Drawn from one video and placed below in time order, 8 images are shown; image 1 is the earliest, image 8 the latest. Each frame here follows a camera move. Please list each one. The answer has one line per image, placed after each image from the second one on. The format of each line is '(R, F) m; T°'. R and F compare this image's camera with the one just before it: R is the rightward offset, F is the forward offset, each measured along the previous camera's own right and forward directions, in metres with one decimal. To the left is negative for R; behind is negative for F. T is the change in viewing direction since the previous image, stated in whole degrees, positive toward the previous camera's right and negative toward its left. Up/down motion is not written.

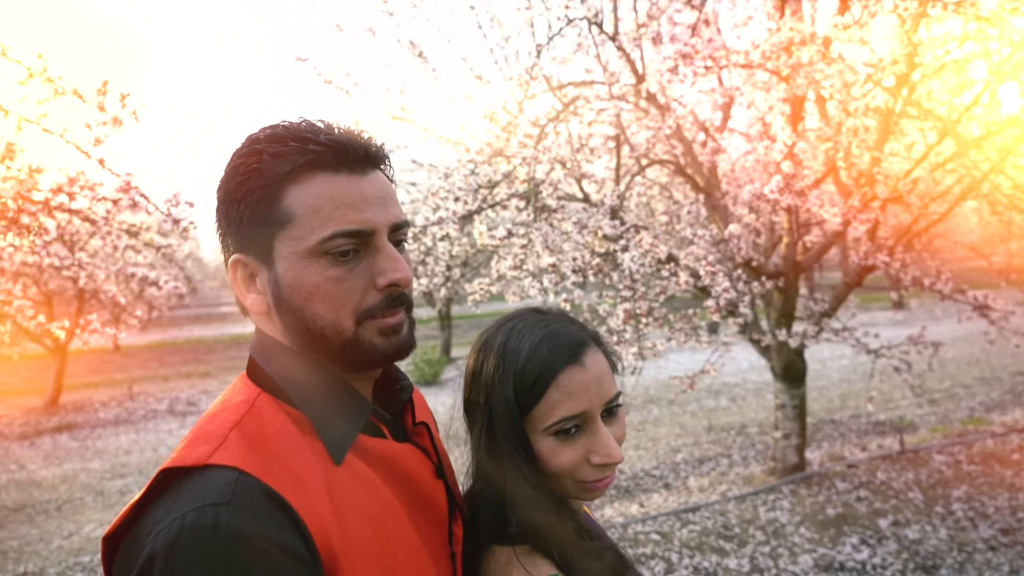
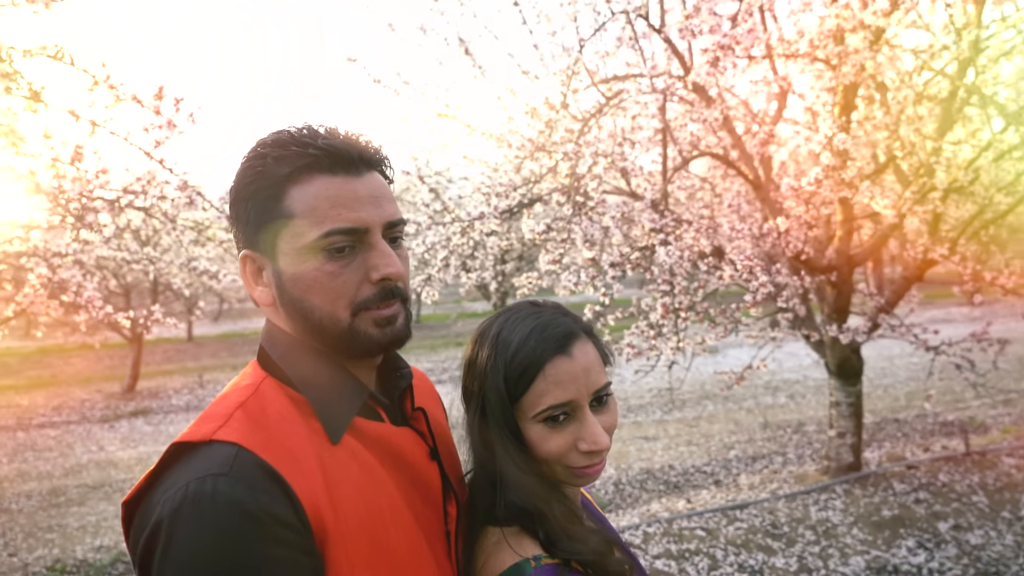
(+0.1, -0.1) m; -5°
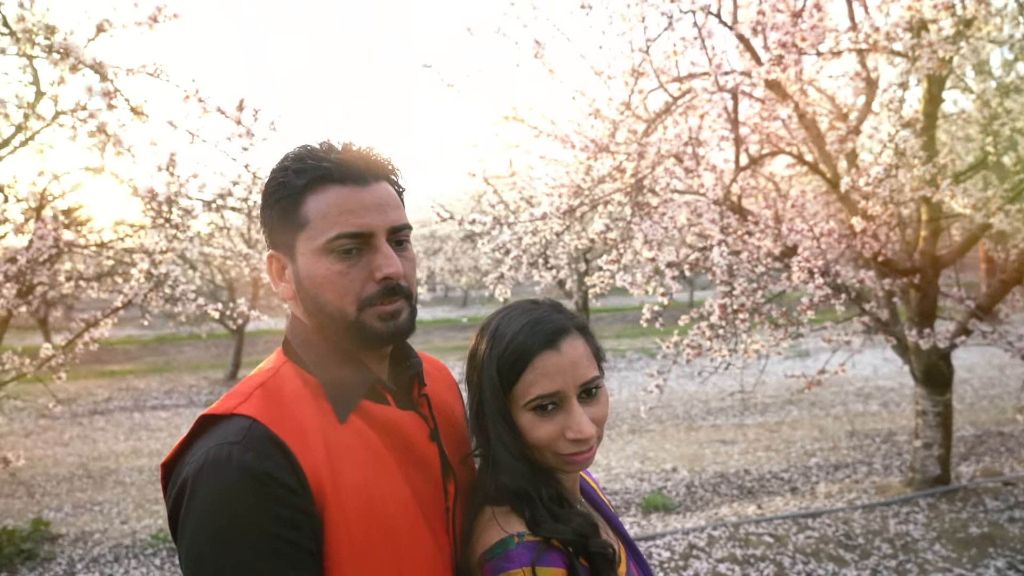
(+0.2, -0.1) m; -7°
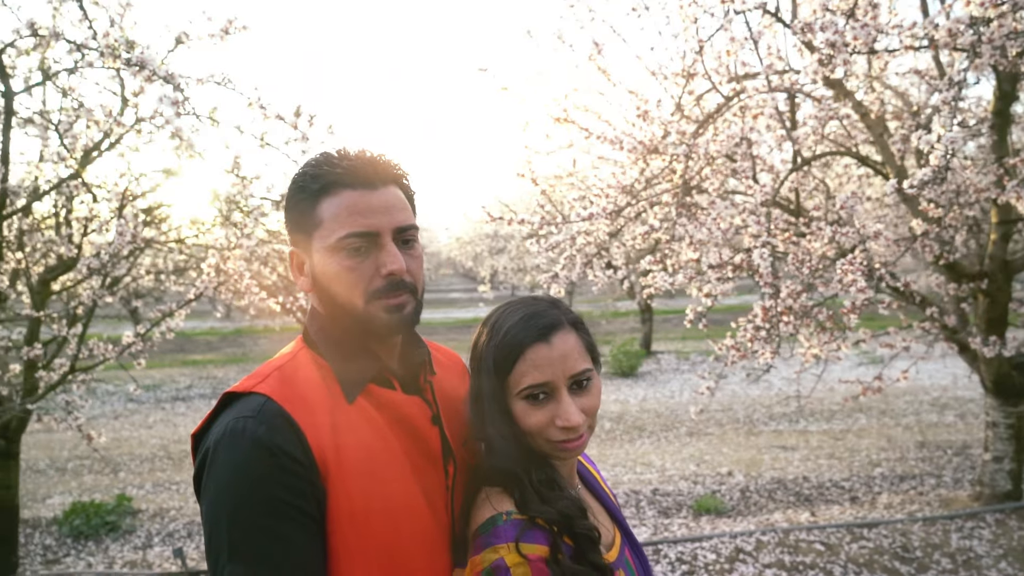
(+0.2, -0.1) m; -6°
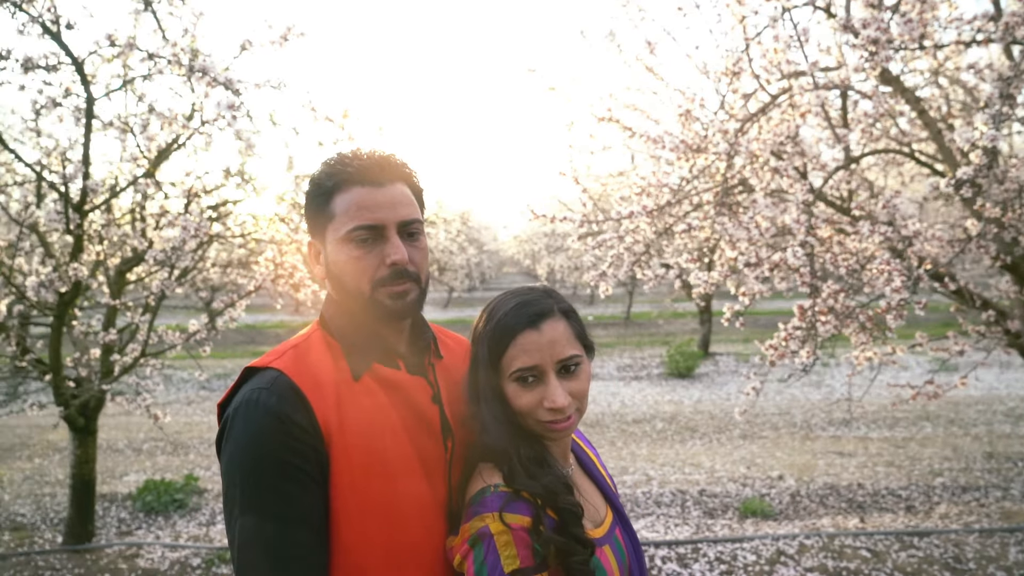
(+0.2, -0.1) m; -5°
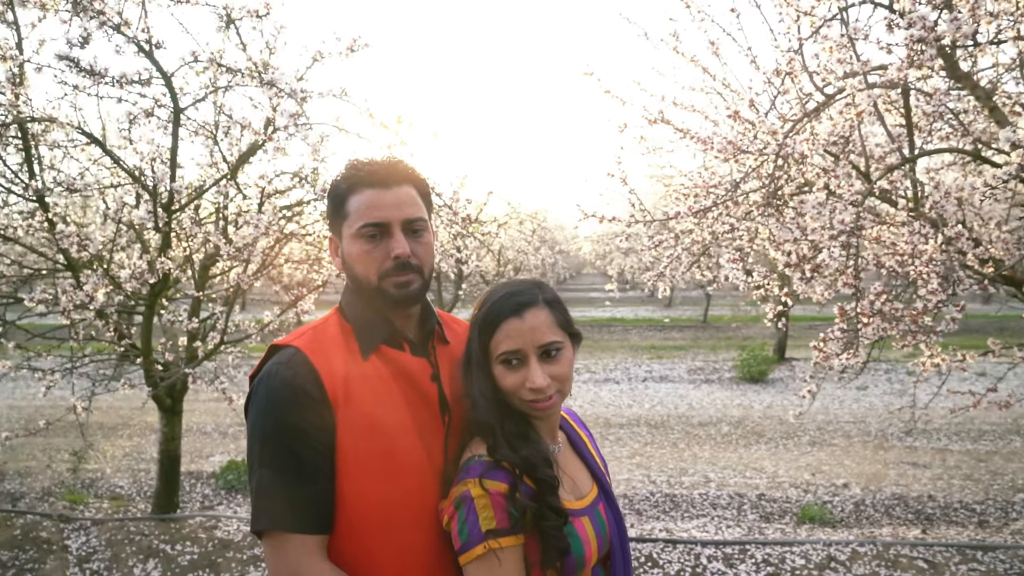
(+0.3, -0.2) m; -7°
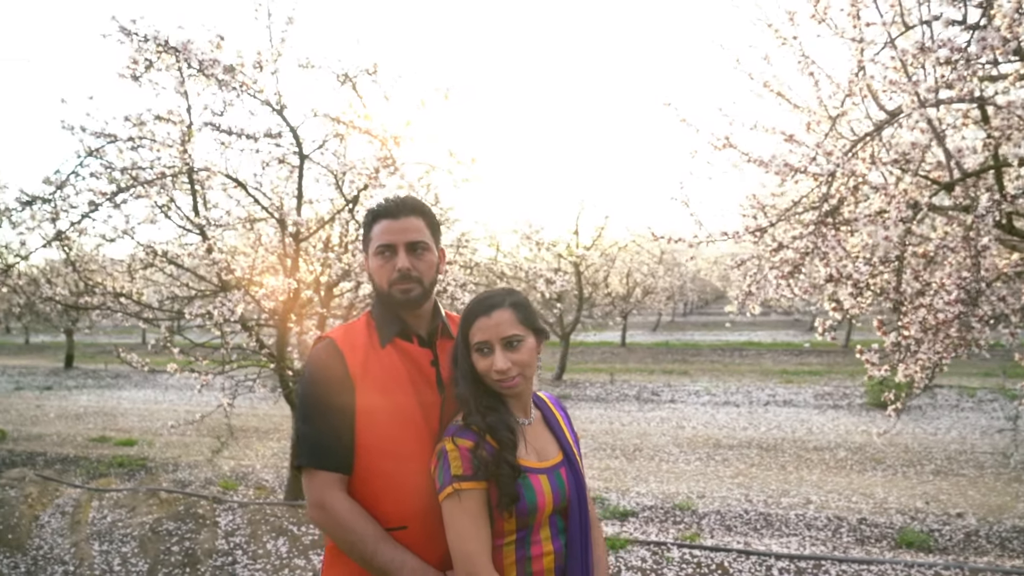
(+0.6, -0.5) m; -11°
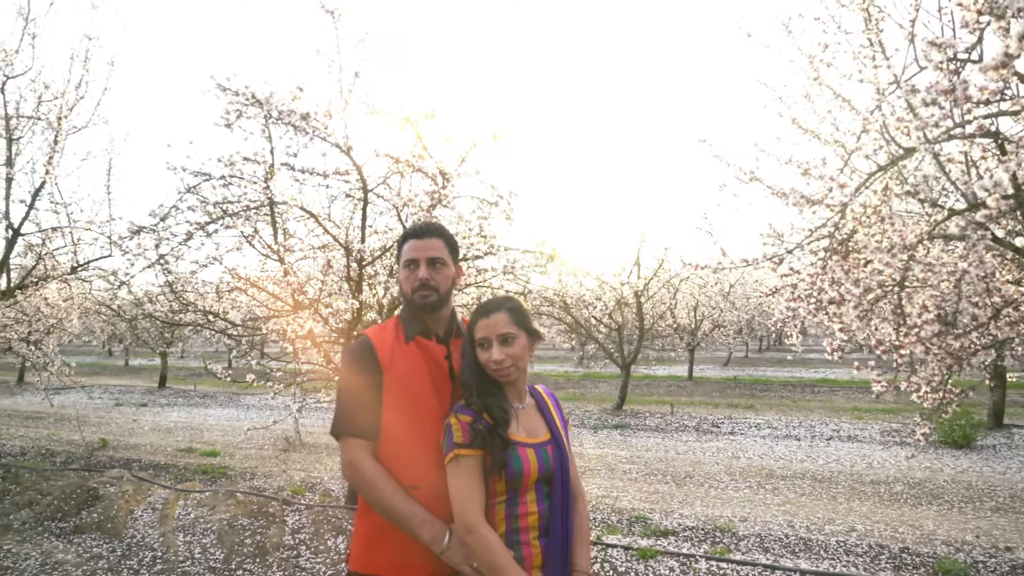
(+0.3, -0.6) m; -6°
